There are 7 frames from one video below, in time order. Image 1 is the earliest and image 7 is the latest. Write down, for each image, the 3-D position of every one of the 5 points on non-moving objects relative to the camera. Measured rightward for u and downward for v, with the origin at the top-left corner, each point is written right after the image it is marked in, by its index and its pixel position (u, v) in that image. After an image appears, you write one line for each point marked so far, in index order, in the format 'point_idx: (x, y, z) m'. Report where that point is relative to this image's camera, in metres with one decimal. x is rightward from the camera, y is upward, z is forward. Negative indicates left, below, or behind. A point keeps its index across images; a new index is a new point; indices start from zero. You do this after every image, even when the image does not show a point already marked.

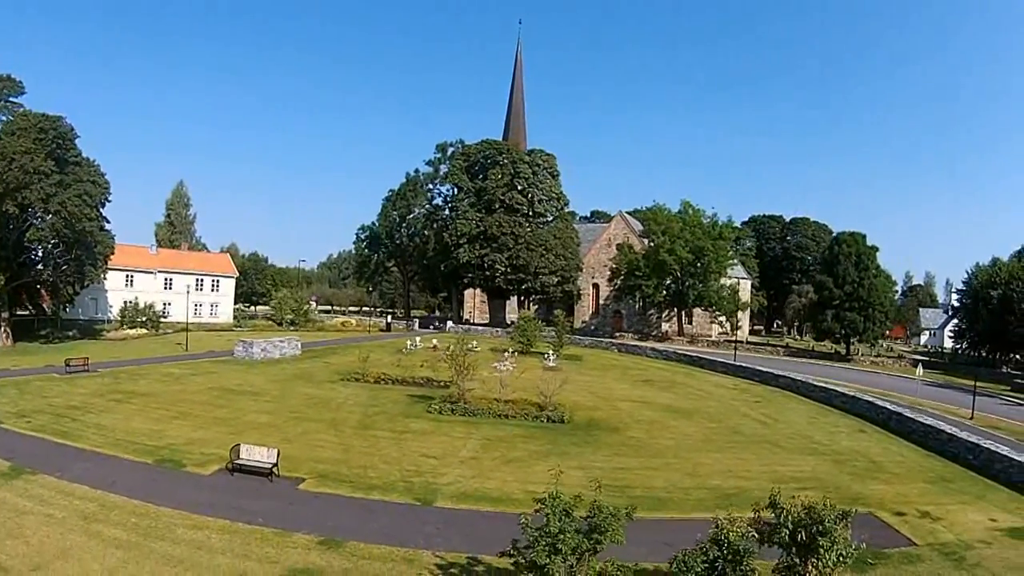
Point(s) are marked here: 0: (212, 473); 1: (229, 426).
0: (-7.4, -4.4, +18.1) m
1: (-7.6, -3.7, +19.9) m
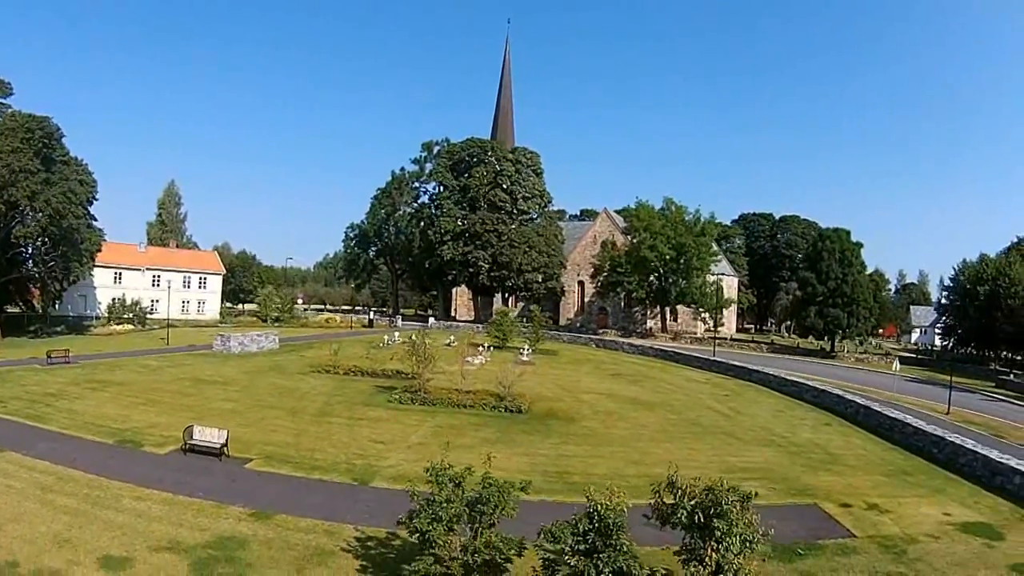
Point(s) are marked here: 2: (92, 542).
0: (-9.0, -4.2, +19.5) m
1: (-9.1, -3.5, +21.3) m
2: (-8.7, -5.2, +15.5) m
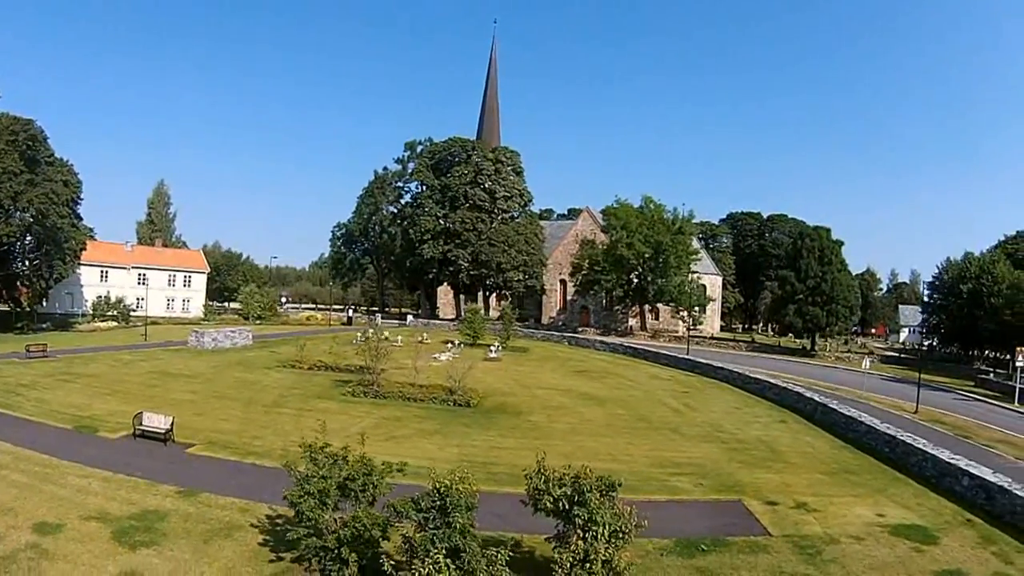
0: (-11.1, -4.2, +21.3) m
1: (-11.1, -3.5, +23.1) m
2: (-11.1, -5.2, +17.2) m
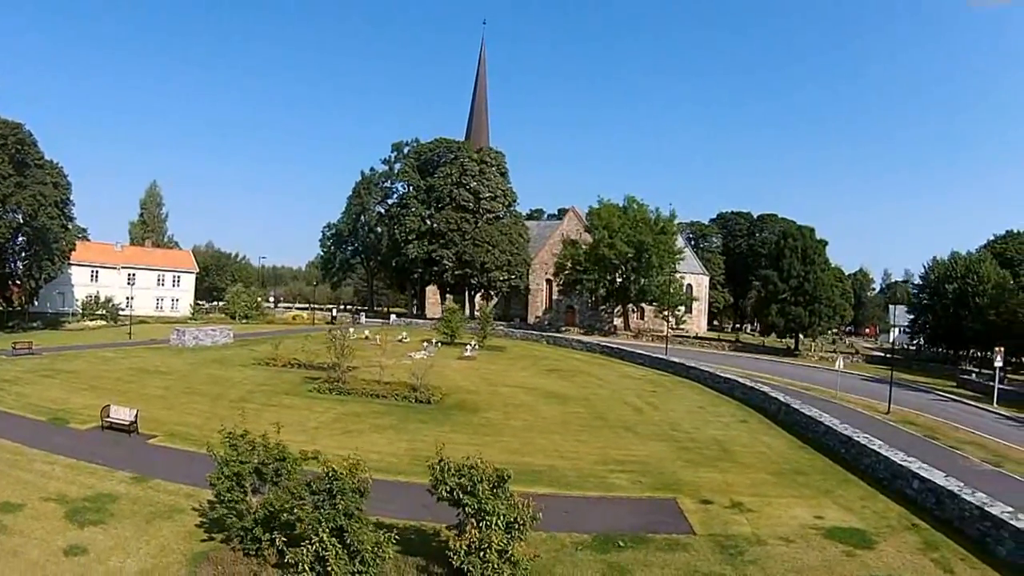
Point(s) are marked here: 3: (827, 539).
0: (-12.8, -4.3, +22.7) m
1: (-12.6, -3.6, +24.6) m
2: (-13.1, -5.2, +18.7) m
3: (+8.2, -6.5, +19.4) m
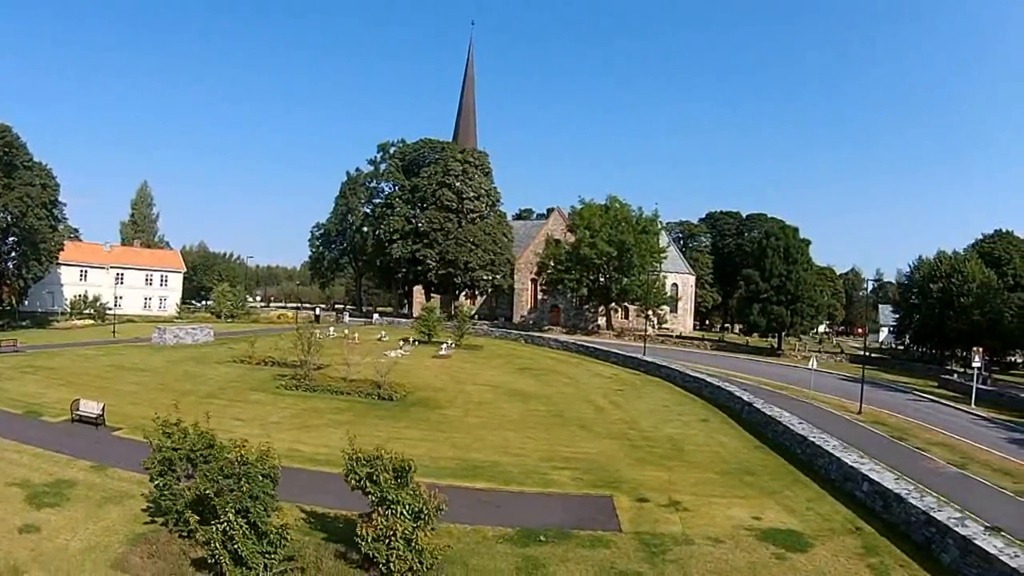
0: (-14.4, -4.3, +24.0) m
1: (-14.1, -3.6, +25.8) m
2: (-15.0, -5.2, +20.0) m
3: (+6.3, -6.4, +19.2) m
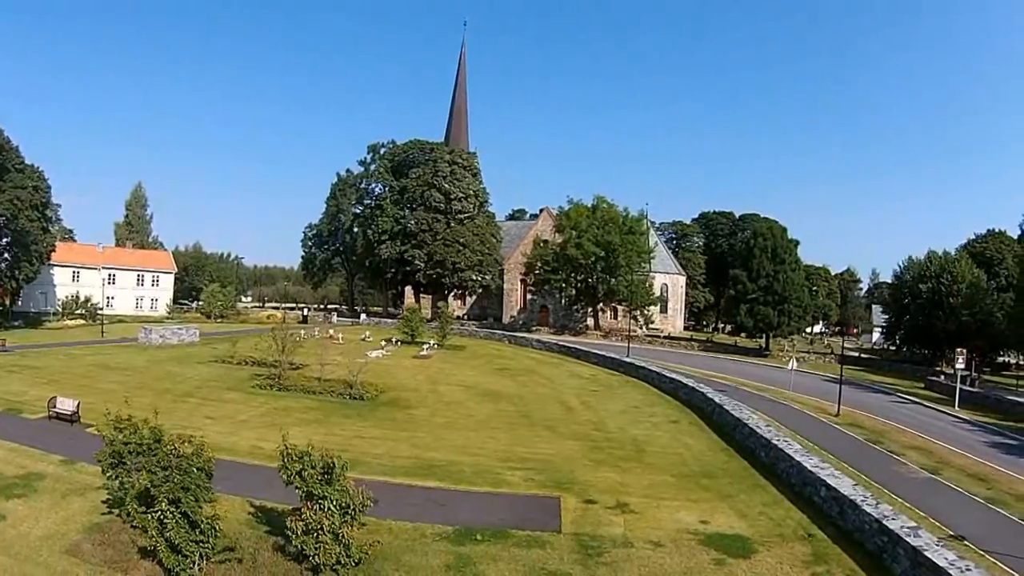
0: (-15.7, -4.3, +24.9) m
1: (-15.2, -3.6, +26.7) m
2: (-16.4, -5.3, +20.9) m
3: (+4.7, -6.4, +18.9) m
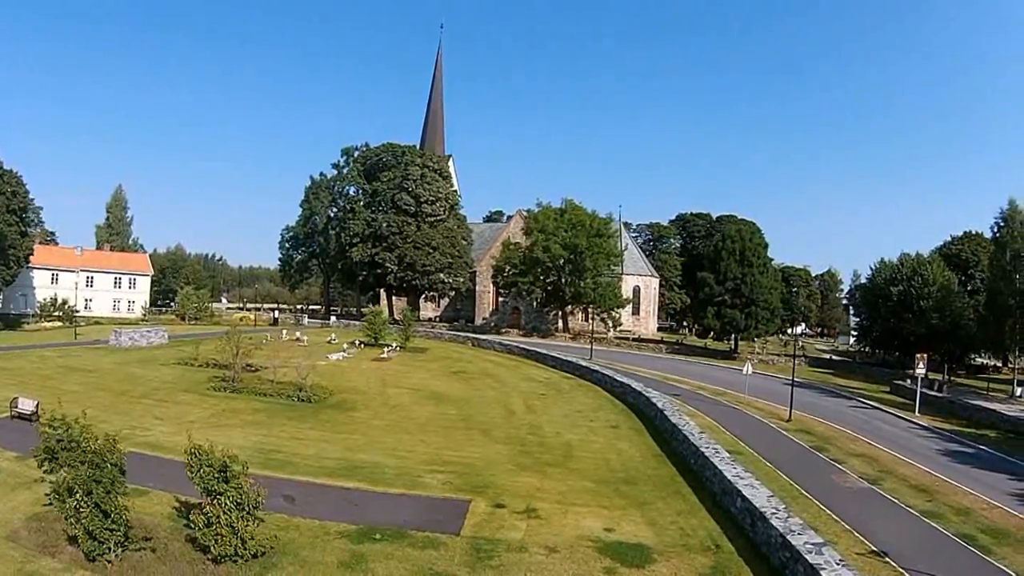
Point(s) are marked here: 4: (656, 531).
0: (-17.8, -4.5, +26.0) m
1: (-17.2, -3.8, +27.8) m
2: (-18.9, -5.4, +22.1) m
3: (+2.1, -6.4, +18.5) m
4: (+3.9, -6.3, +19.6) m
